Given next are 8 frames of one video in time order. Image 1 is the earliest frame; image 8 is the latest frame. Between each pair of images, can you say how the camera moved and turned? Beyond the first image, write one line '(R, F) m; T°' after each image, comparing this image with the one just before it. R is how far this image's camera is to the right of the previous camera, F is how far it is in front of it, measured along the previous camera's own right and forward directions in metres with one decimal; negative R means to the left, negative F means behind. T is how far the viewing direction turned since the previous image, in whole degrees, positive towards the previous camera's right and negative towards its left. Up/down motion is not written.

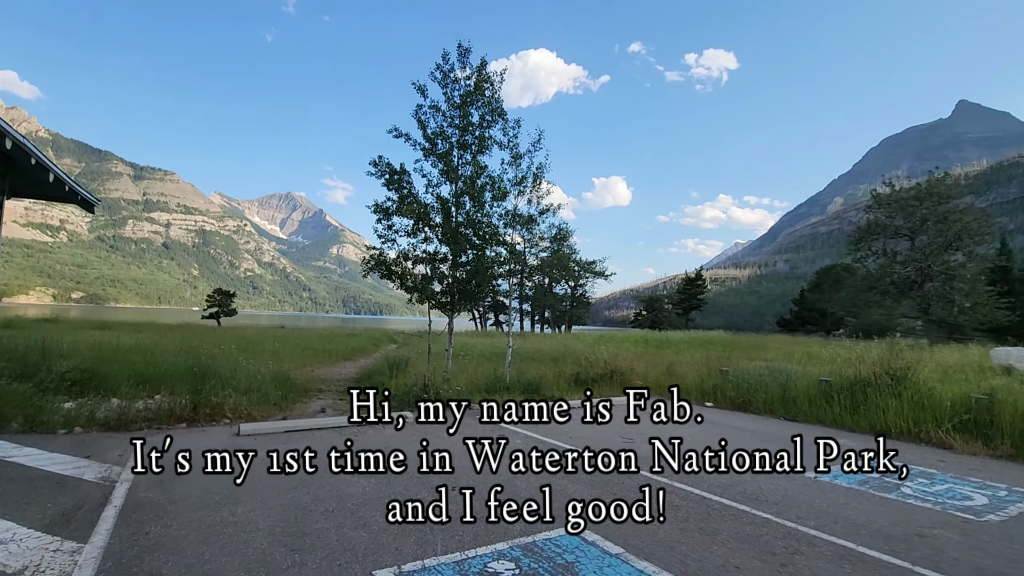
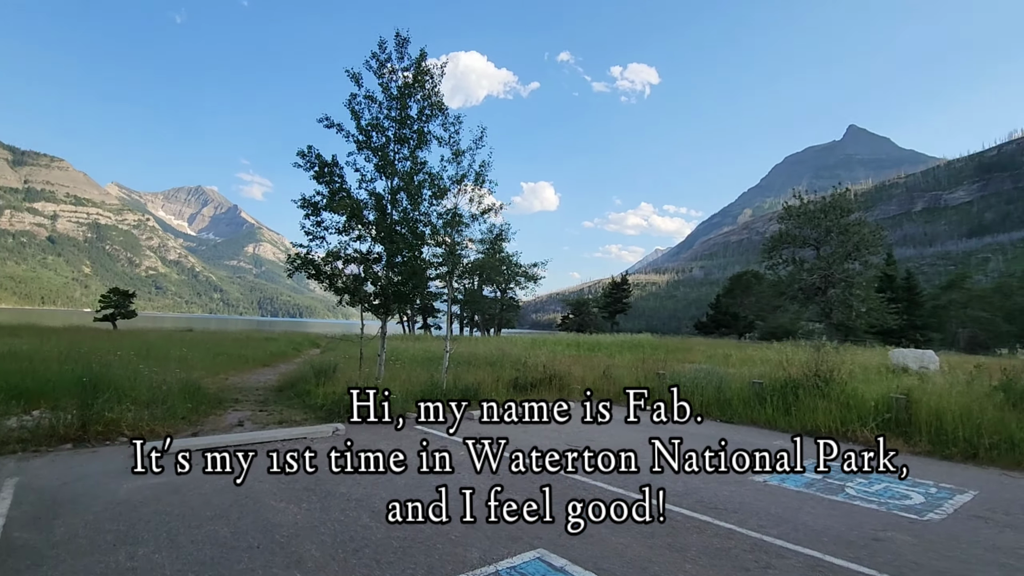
(-0.3, +0.4) m; +8°
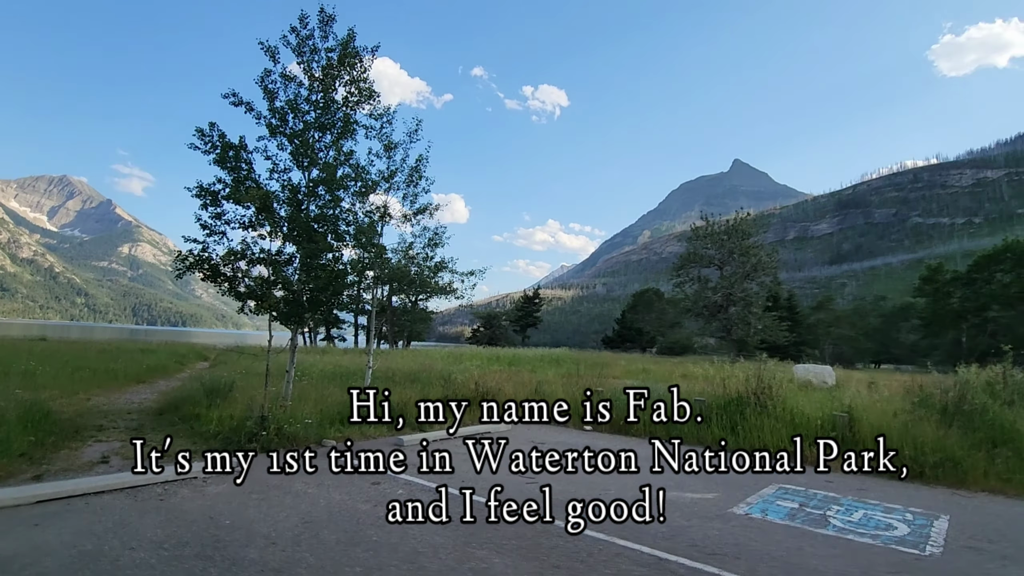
(-0.5, +1.0) m; +10°
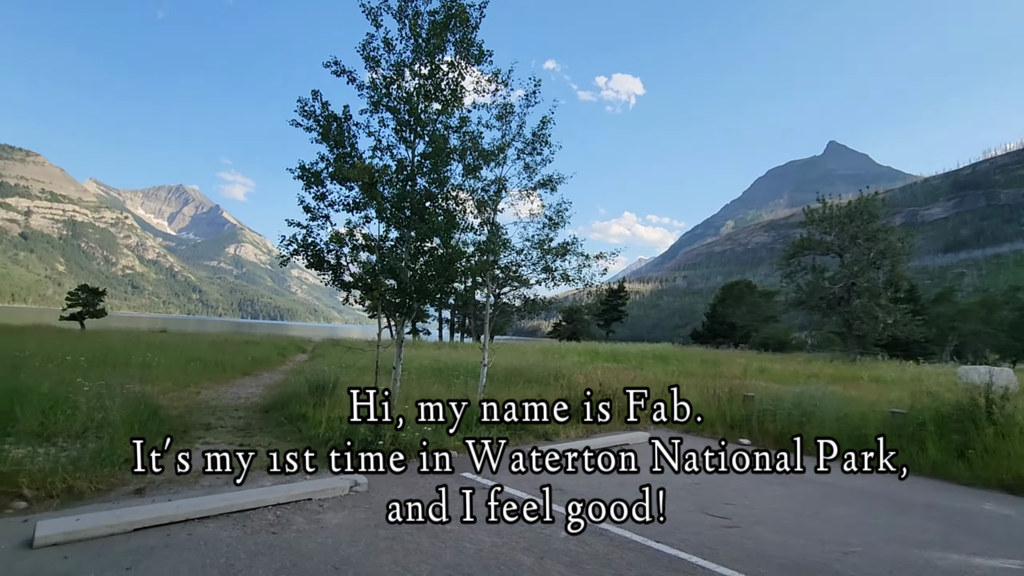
(-1.1, +1.5) m; -8°
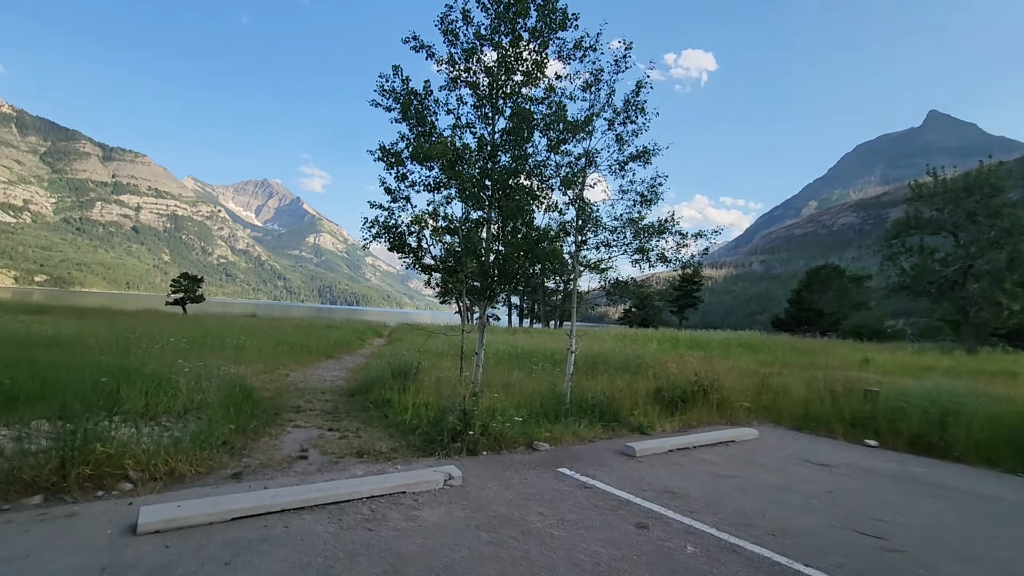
(-0.4, +0.5) m; -7°
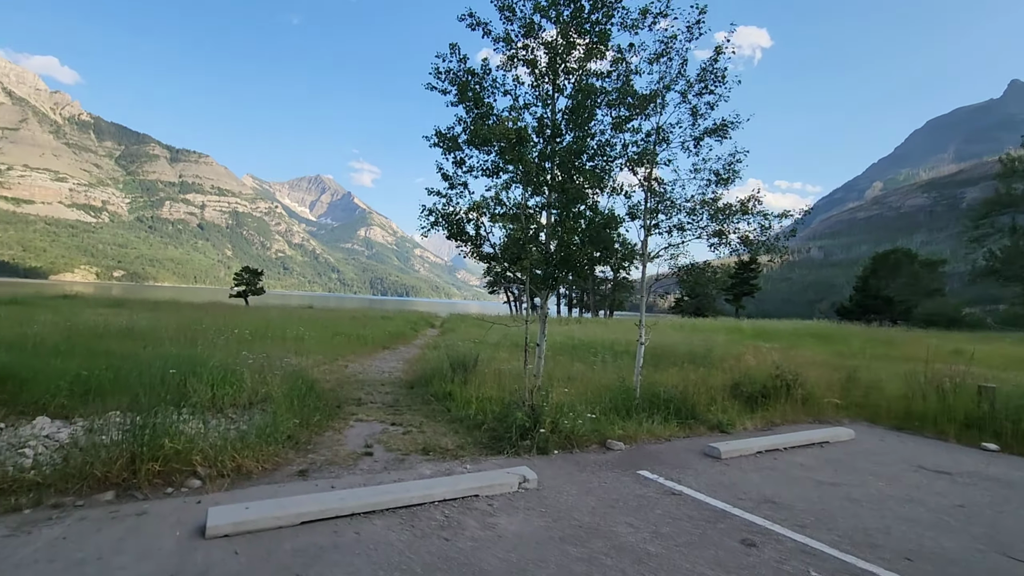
(-0.3, +0.4) m; -5°
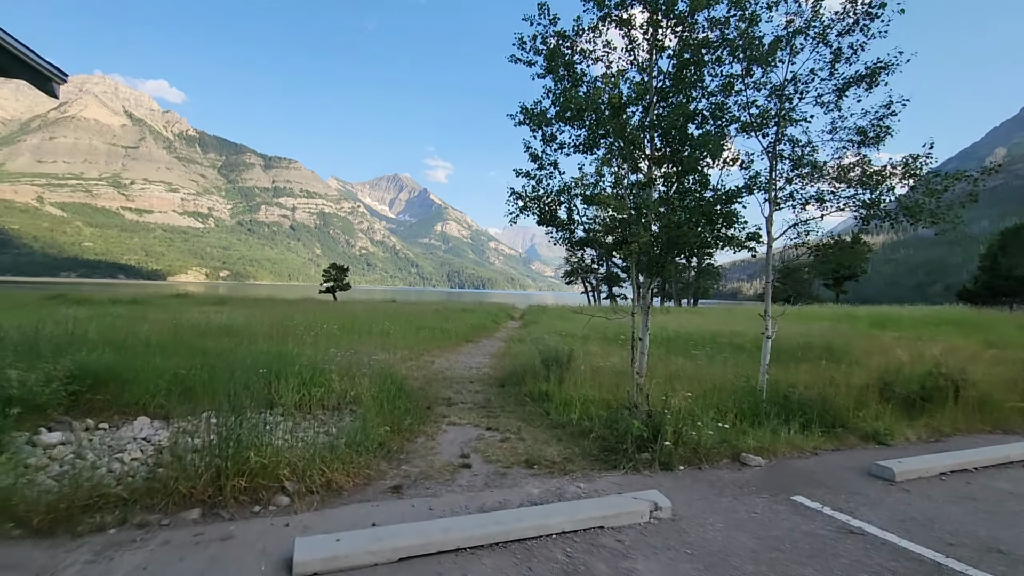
(-0.4, +0.8) m; -8°
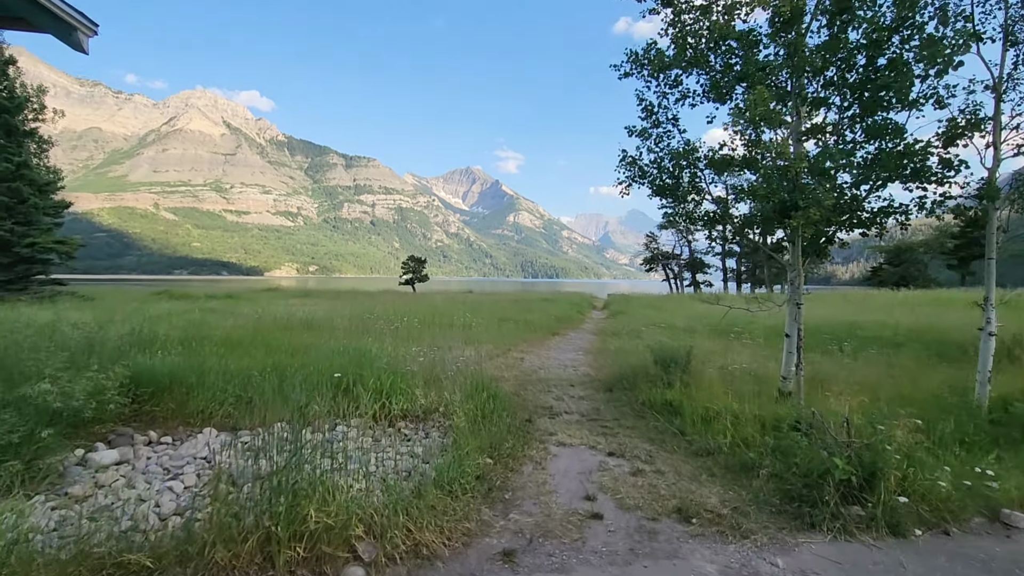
(-0.5, +1.4) m; -8°
